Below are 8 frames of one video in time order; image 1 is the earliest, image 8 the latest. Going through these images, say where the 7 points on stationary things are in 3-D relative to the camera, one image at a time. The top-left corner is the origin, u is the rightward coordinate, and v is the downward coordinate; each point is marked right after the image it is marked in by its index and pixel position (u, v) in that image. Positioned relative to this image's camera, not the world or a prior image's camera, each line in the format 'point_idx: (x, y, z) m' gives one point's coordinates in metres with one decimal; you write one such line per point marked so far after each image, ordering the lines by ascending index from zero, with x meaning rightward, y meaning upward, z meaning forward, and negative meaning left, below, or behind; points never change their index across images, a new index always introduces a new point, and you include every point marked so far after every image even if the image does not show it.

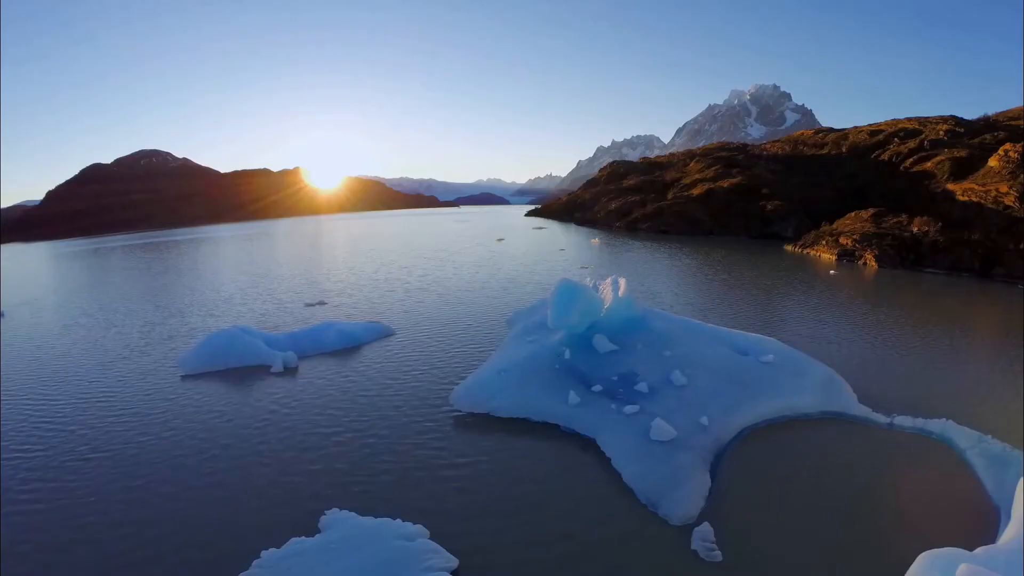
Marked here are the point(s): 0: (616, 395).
0: (+2.6, -2.7, +14.3) m
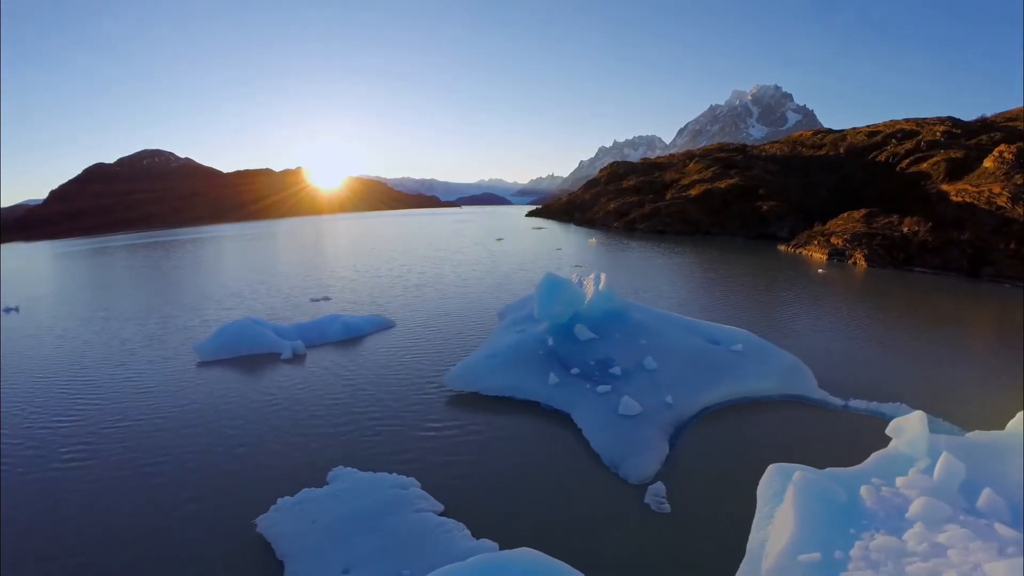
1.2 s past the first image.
0: (+2.2, -2.5, +15.8) m
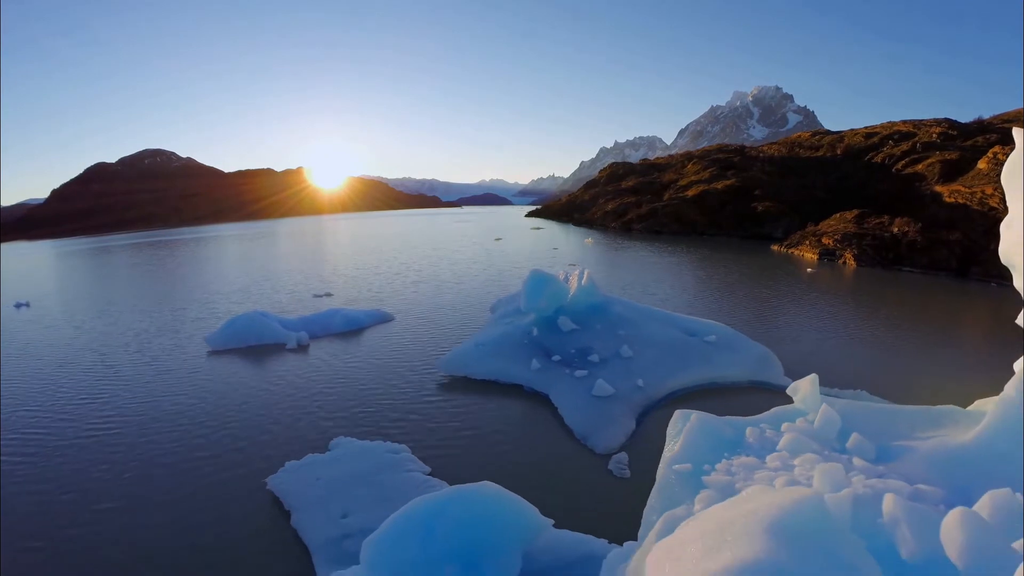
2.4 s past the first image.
0: (+1.8, -2.3, +17.2) m
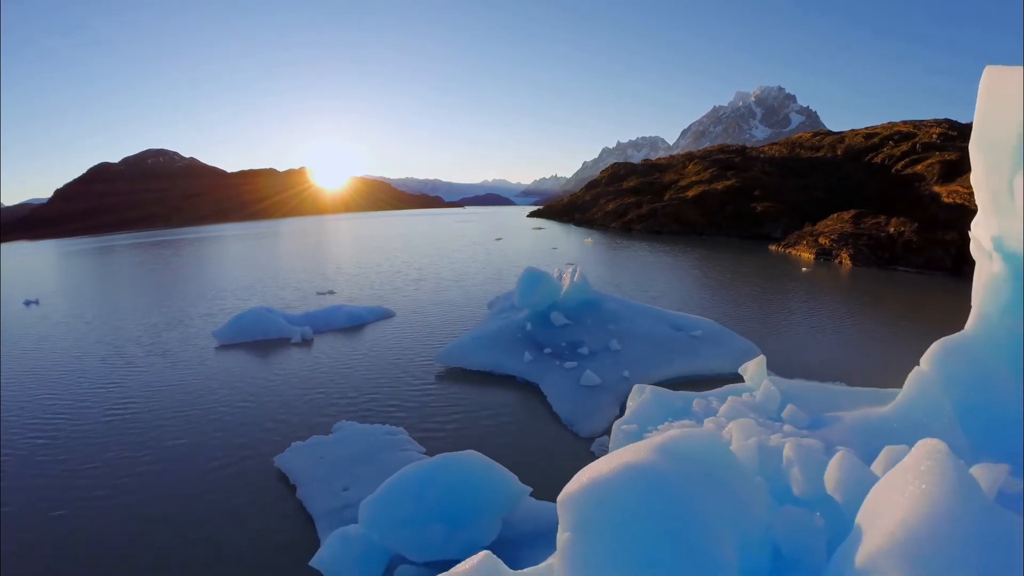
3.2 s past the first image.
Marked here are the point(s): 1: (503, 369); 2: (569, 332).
0: (+1.6, -2.2, +18.1) m
1: (-0.3, -2.6, +17.8) m
2: (+1.9, -1.5, +19.2) m
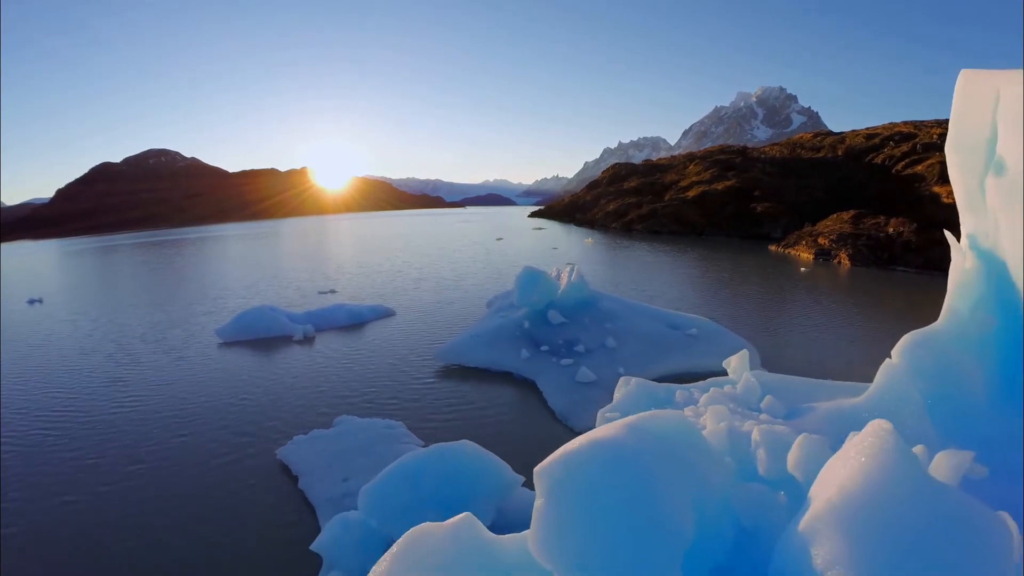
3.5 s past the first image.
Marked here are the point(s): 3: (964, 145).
0: (+1.5, -2.1, +18.4) m
1: (-0.3, -2.6, +18.1) m
2: (+1.9, -1.5, +19.6) m
3: (+5.8, +1.9, +7.1) m
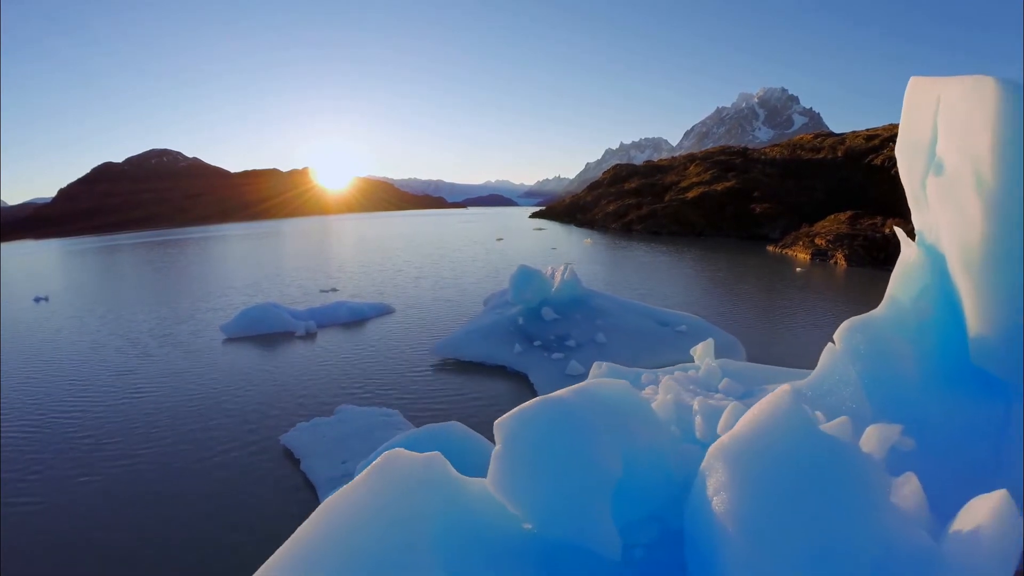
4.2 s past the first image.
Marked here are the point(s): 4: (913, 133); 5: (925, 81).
0: (+1.3, -2.1, +19.1) m
1: (-0.6, -2.5, +18.8) m
2: (+1.7, -1.4, +20.3) m
3: (+5.5, +2.0, +7.8) m
4: (+5.5, +2.2, +7.7) m
5: (+5.3, +2.7, +7.2) m
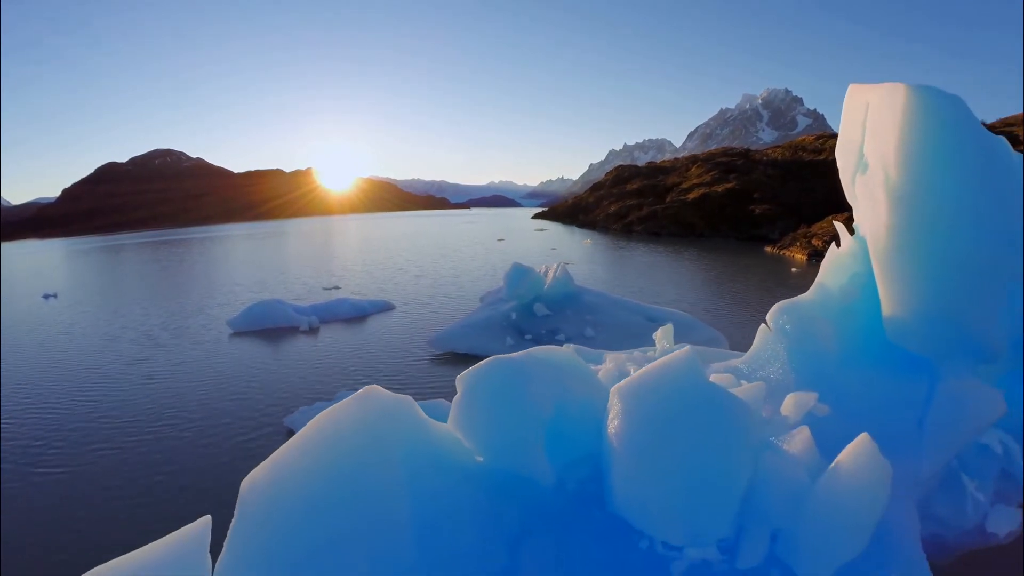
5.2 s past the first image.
0: (+1.0, -1.9, +20.0) m
1: (-0.8, -2.3, +19.8) m
2: (+1.4, -1.3, +21.2) m
3: (+5.2, +2.1, +8.8) m
4: (+5.2, +2.3, +8.7) m
5: (+5.0, +2.8, +8.2) m
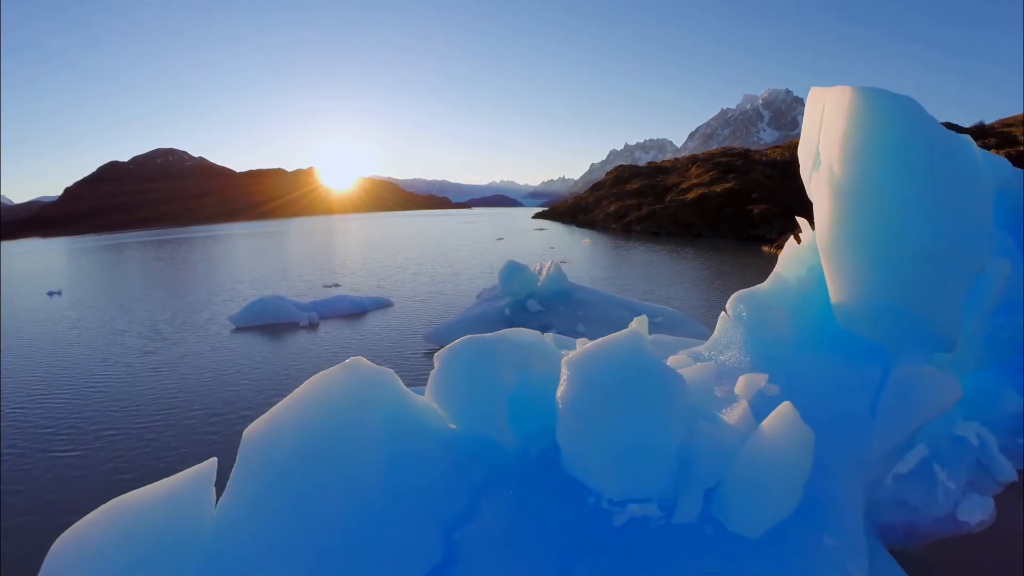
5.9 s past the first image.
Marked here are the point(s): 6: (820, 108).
0: (+0.8, -1.8, +20.7) m
1: (-1.1, -2.2, +20.4) m
2: (+1.2, -1.1, +21.8) m
3: (+4.9, +2.3, +9.4) m
4: (+4.9, +2.4, +9.3) m
5: (+4.7, +2.9, +8.8) m
6: (+4.8, +2.7, +8.7) m
